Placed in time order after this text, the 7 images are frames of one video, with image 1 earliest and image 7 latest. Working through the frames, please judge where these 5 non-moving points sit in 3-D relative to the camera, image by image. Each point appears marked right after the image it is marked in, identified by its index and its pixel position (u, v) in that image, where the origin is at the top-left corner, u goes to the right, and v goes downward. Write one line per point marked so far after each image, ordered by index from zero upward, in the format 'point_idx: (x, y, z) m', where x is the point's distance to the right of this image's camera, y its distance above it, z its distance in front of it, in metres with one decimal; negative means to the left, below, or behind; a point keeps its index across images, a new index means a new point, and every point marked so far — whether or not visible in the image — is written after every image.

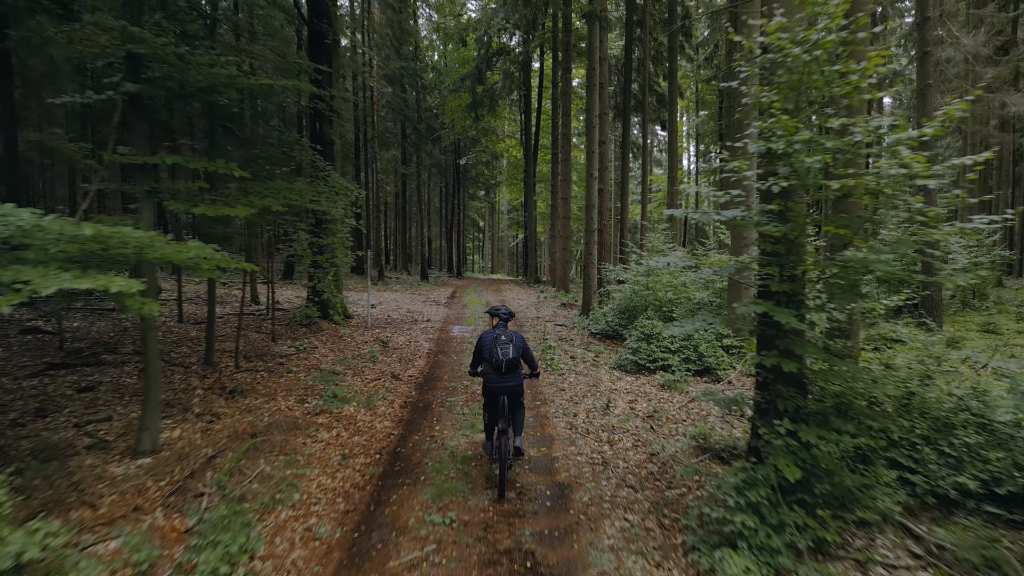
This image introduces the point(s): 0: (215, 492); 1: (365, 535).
0: (-1.9, -1.3, +4.8) m
1: (-0.9, -1.5, +4.6) m
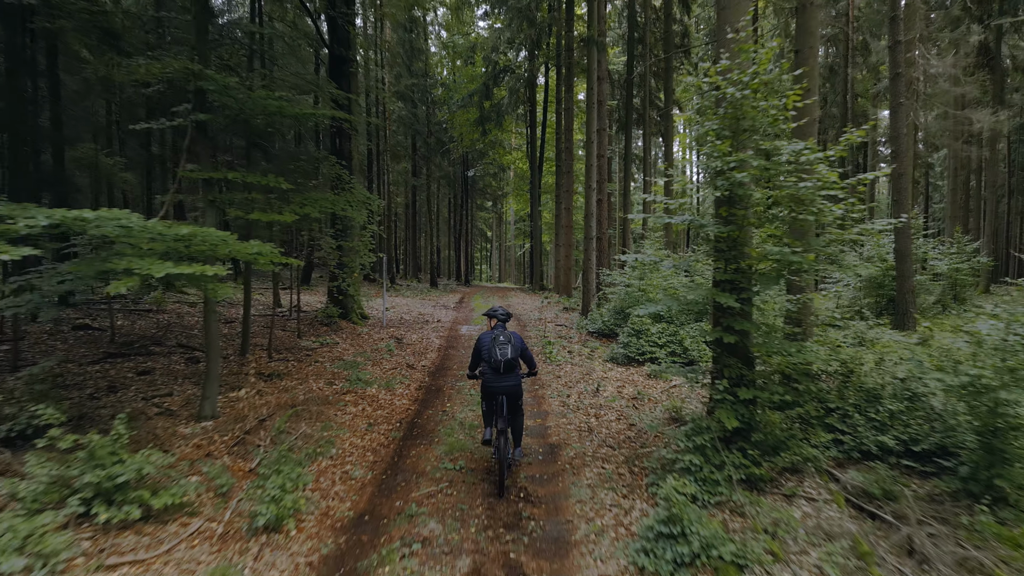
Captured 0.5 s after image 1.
0: (-2.0, -1.2, +5.9) m
1: (-0.9, -1.4, +5.6) m
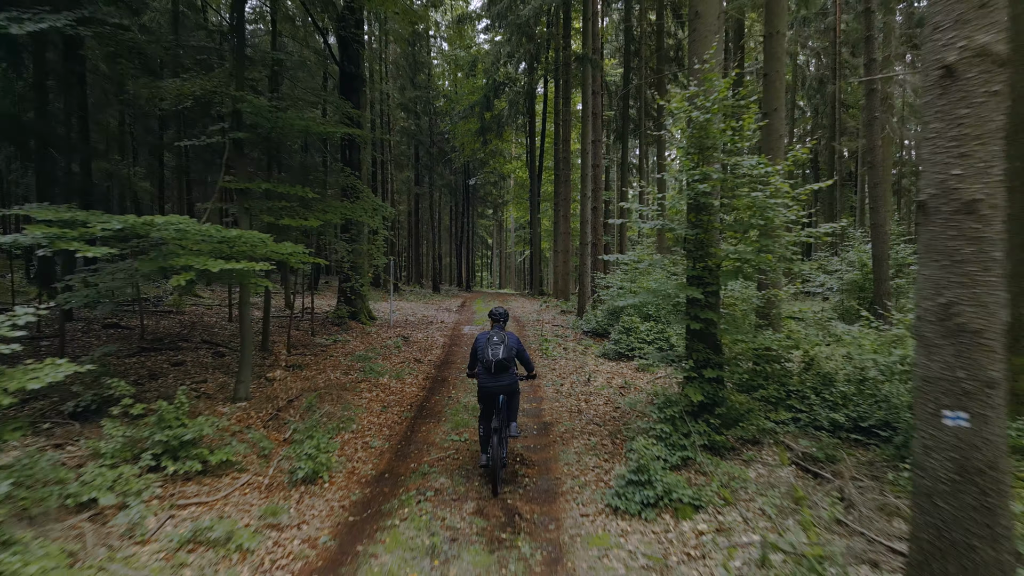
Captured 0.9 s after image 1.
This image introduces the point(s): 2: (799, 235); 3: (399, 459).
0: (-2.0, -1.2, +6.8) m
1: (-0.9, -1.4, +6.5) m
2: (+2.5, +0.5, +6.4) m
3: (-0.9, -1.4, +6.1) m
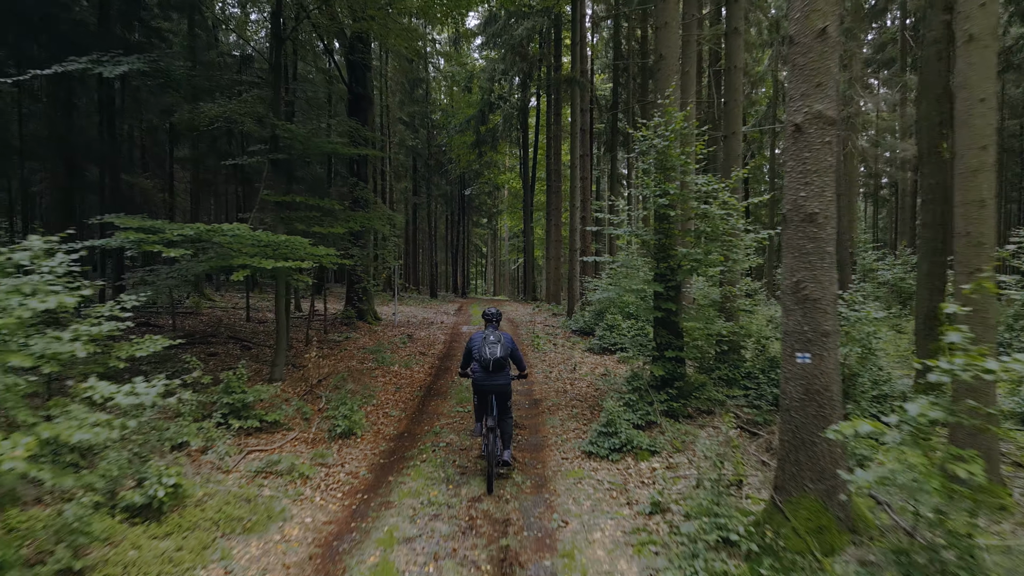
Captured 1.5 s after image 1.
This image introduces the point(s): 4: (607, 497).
0: (-2.0, -1.2, +8.1) m
1: (-1.0, -1.4, +7.8) m
2: (+2.5, +0.5, +7.8) m
3: (-1.0, -1.4, +7.4) m
4: (+0.7, -1.5, +5.3) m
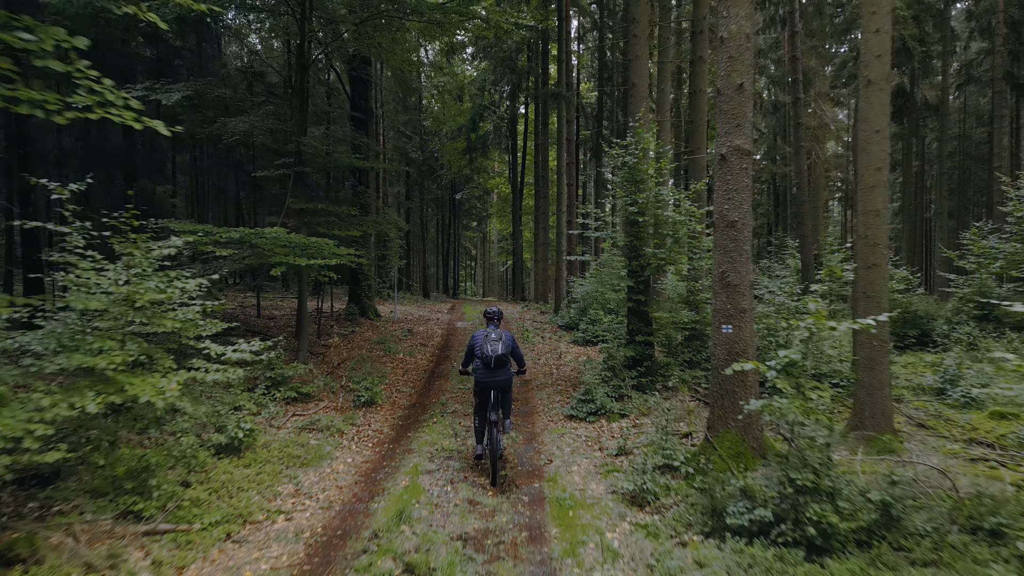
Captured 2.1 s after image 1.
0: (-2.1, -1.1, +9.4) m
1: (-1.1, -1.3, +9.1) m
2: (+2.4, +0.6, +9.1) m
3: (-1.1, -1.3, +8.7) m
4: (+0.7, -1.4, +6.6) m
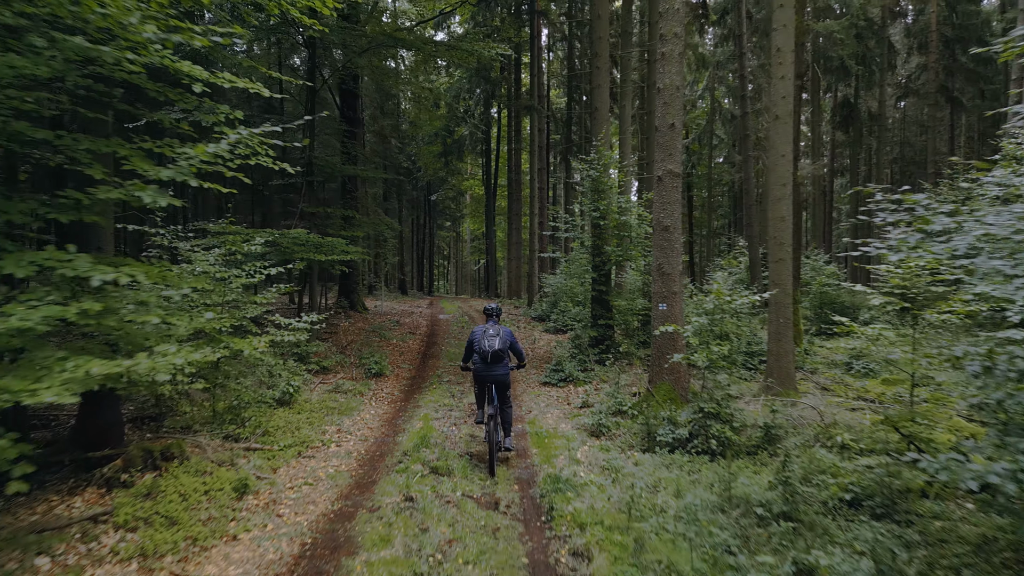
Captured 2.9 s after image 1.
0: (-2.4, -1.0, +11.0) m
1: (-1.3, -1.2, +10.8) m
2: (+2.1, +0.7, +11.0) m
3: (-1.3, -1.2, +10.4) m
4: (+0.5, -1.3, +8.4) m
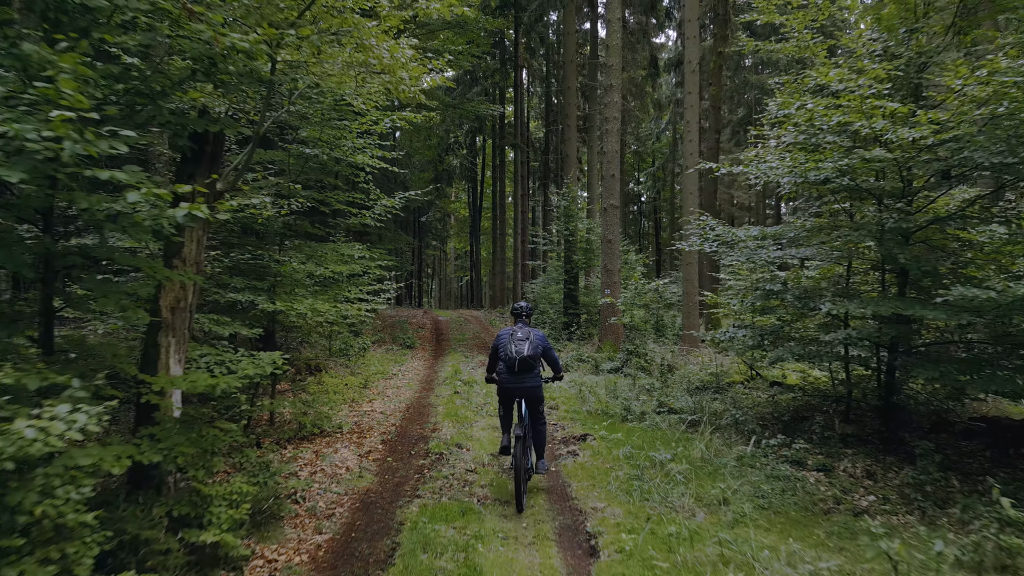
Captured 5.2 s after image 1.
0: (-2.5, -1.0, +14.8) m
1: (-1.5, -1.2, +14.6) m
2: (+2.0, +0.7, +14.9) m
3: (-1.4, -1.2, +14.2) m
4: (+0.4, -1.2, +12.2) m
